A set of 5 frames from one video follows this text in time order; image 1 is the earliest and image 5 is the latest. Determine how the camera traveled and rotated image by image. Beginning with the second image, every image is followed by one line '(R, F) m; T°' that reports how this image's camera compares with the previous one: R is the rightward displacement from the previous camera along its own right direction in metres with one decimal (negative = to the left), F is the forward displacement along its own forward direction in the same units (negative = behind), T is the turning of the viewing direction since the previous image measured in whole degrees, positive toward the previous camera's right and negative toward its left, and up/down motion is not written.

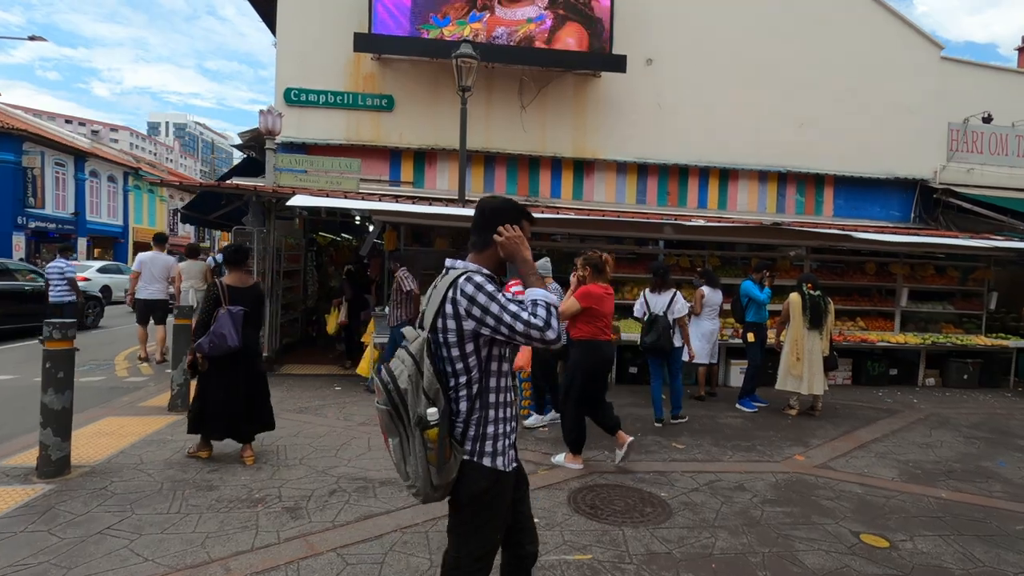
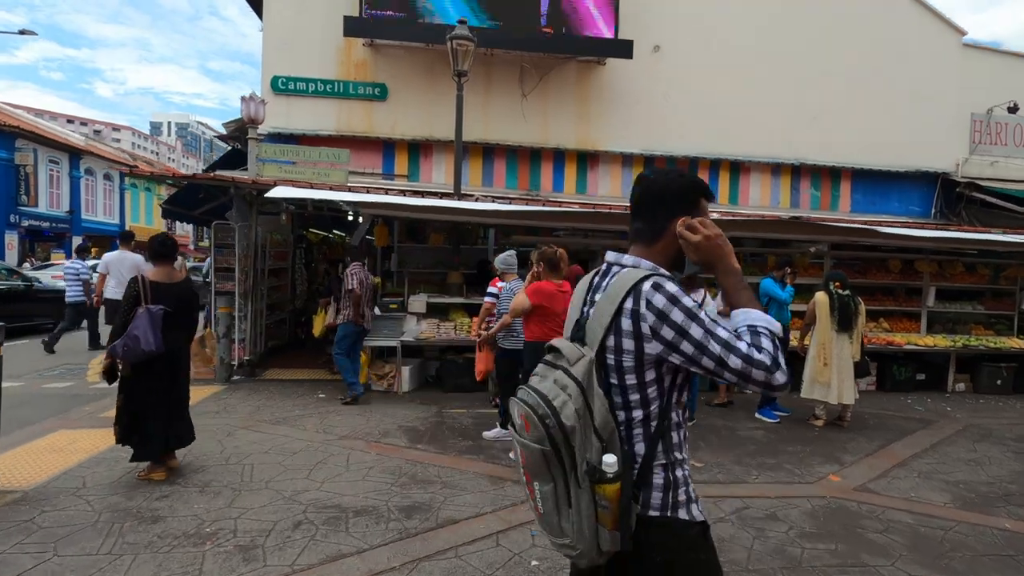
(0.0, +0.6) m; 0°
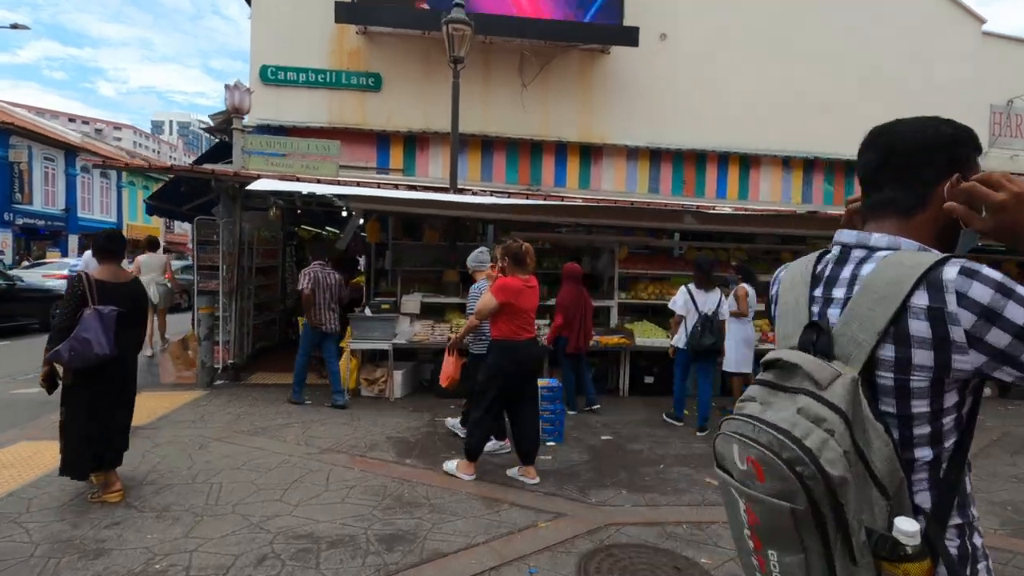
(0.0, +0.5) m; 0°
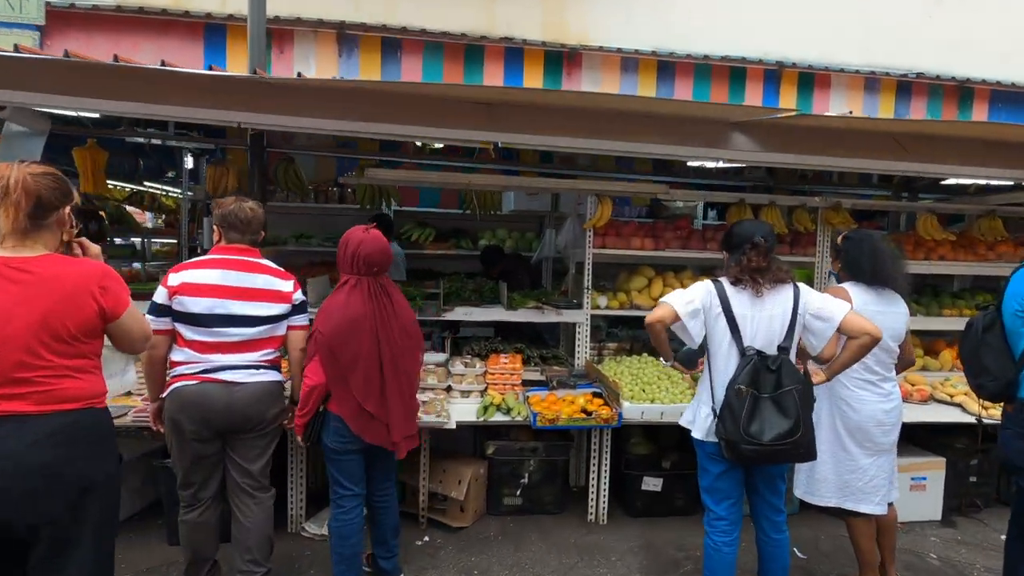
(+1.0, +4.2) m; 0°
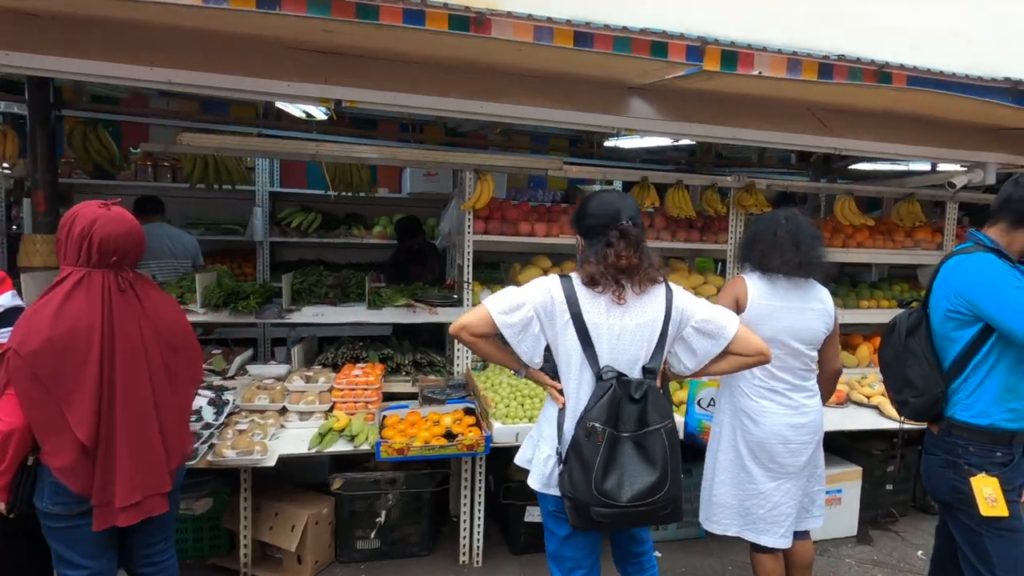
(+0.5, +0.6) m; +6°
